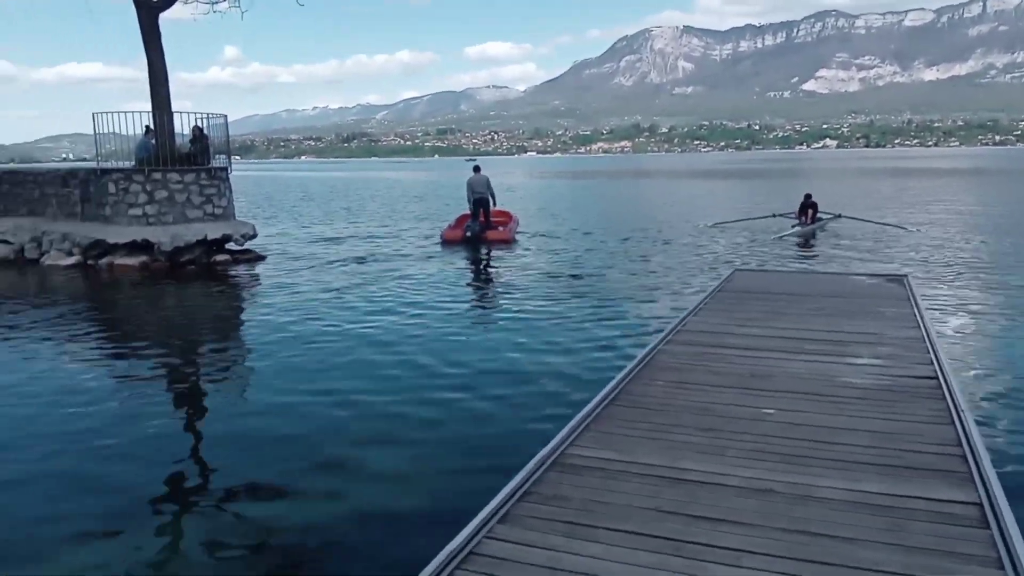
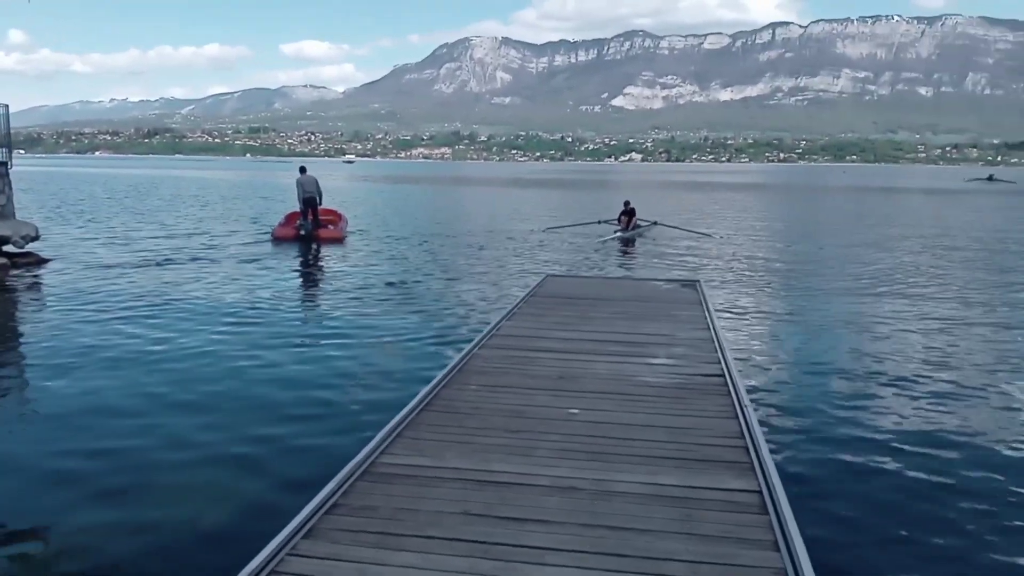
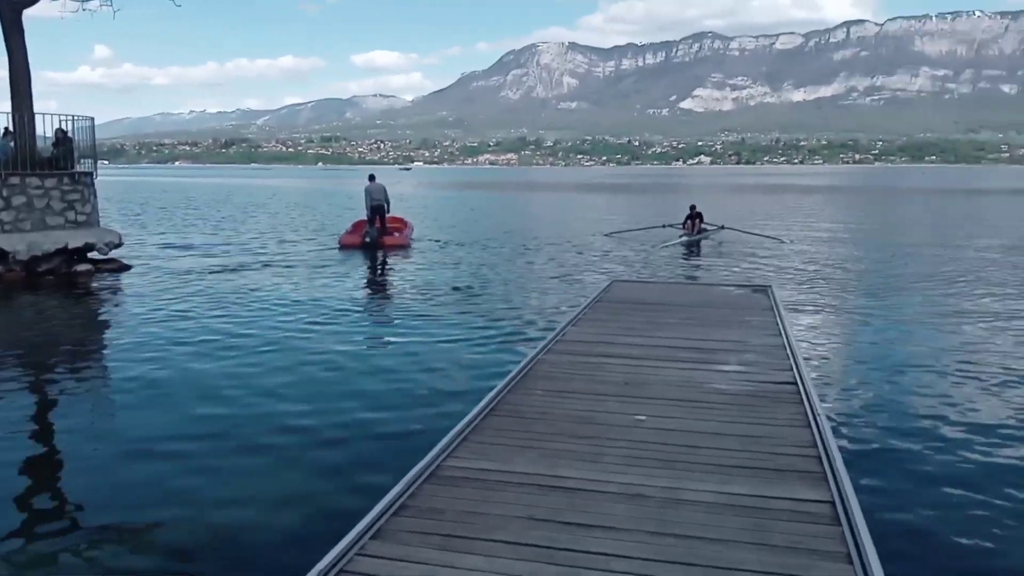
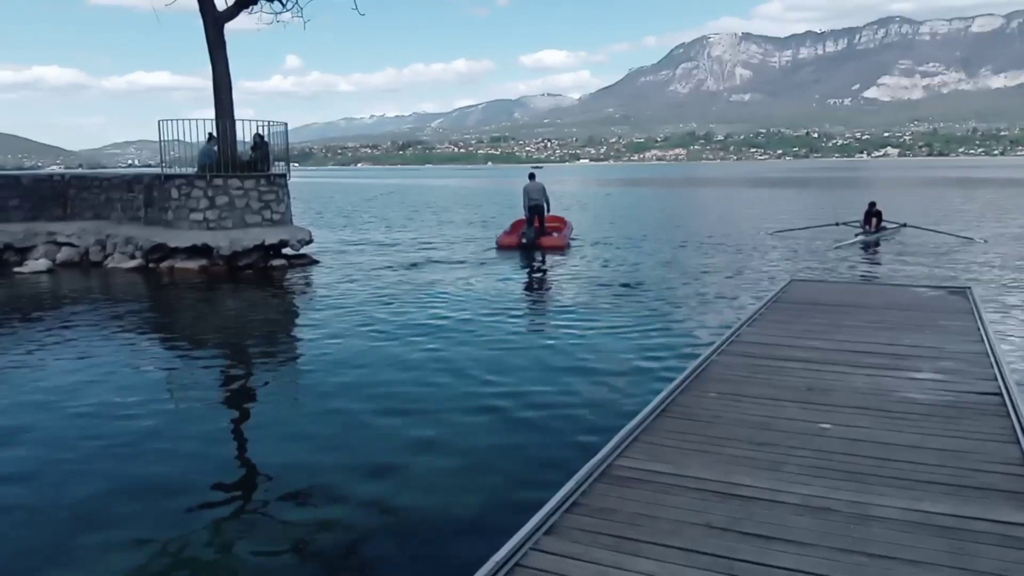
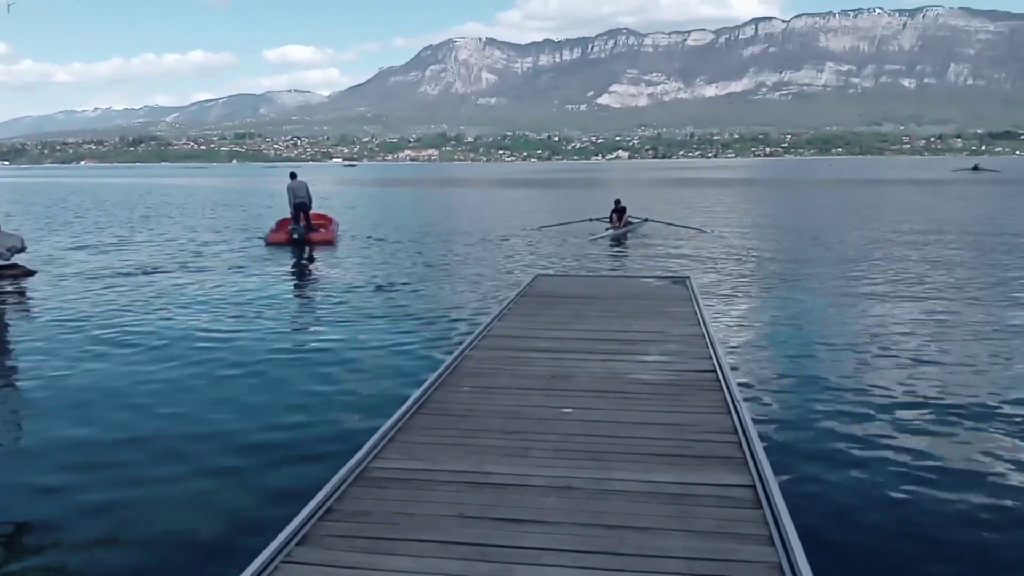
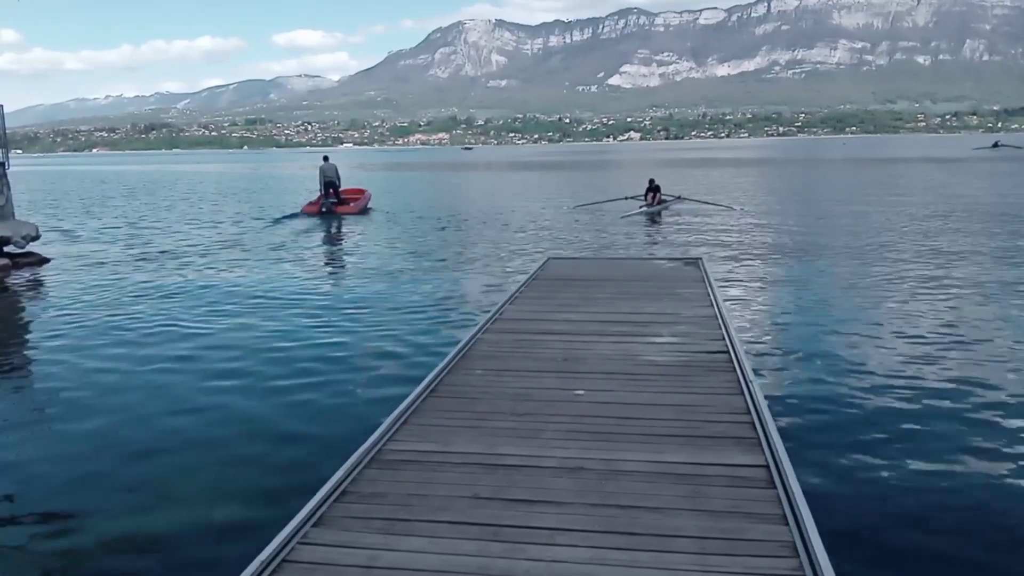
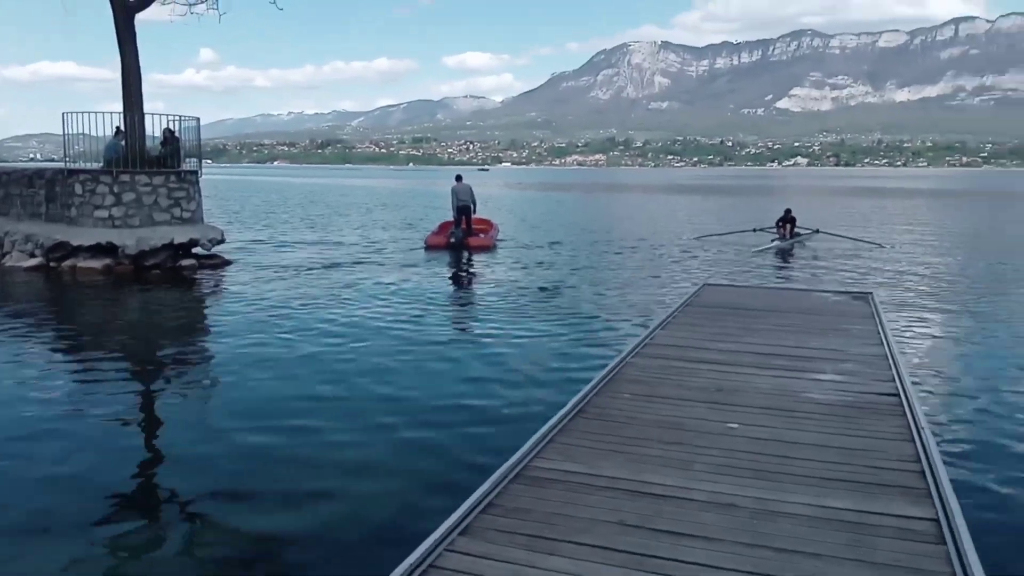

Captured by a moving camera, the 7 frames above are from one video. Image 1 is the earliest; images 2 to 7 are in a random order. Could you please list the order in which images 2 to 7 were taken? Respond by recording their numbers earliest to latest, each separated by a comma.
4, 7, 3, 2, 5, 6
